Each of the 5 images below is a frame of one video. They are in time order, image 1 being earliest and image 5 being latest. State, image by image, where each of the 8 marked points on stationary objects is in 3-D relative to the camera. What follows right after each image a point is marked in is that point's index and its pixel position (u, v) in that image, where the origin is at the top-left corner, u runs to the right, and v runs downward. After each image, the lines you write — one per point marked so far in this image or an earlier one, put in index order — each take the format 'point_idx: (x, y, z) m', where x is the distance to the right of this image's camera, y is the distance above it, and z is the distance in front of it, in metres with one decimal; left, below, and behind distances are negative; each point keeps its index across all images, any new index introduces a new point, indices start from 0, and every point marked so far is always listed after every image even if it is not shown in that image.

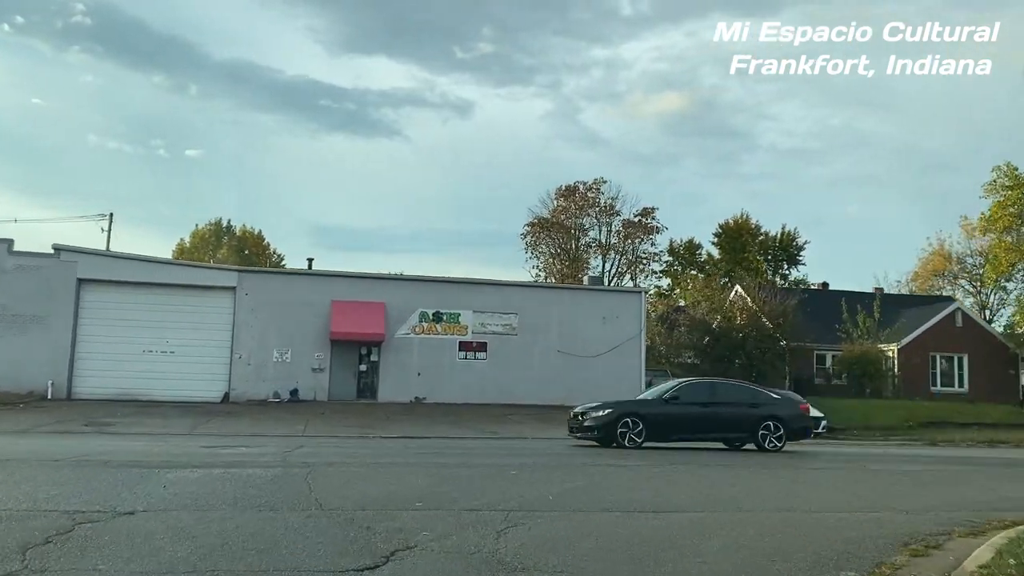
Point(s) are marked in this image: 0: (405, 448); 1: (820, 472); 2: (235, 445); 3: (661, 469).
0: (-2.2, -3.2, +17.3) m
1: (+5.2, -3.1, +14.3) m
2: (-5.3, -3.0, +16.5) m
3: (+2.4, -2.9, +14.0) m
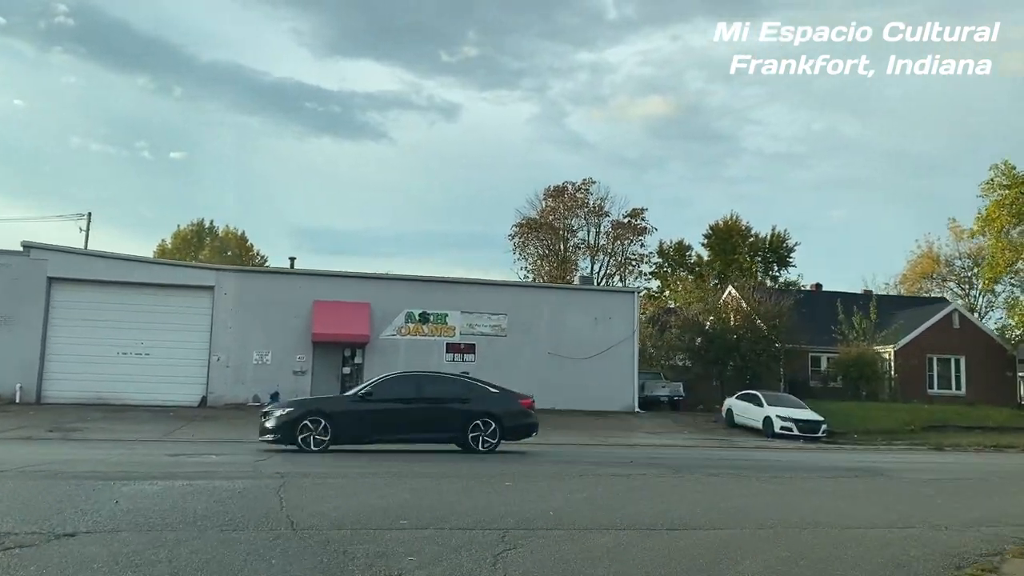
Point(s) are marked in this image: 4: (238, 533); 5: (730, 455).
0: (-2.3, -3.2, +16.2) m
1: (+5.1, -3.0, +13.3) m
2: (-5.5, -3.0, +15.3) m
3: (+2.3, -2.8, +12.9) m
4: (-2.5, -2.3, +7.9) m
5: (+4.8, -3.7, +19.0) m
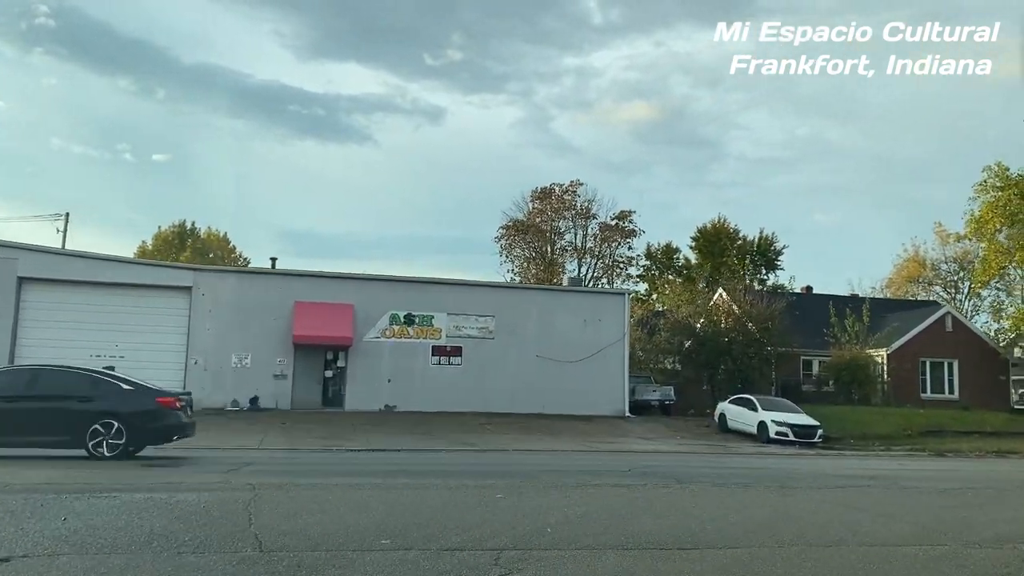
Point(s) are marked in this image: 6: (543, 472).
0: (-2.5, -3.1, +15.2) m
1: (+4.9, -2.9, +12.5) m
2: (-5.6, -2.9, +14.3) m
3: (+2.2, -2.8, +12.0) m
4: (-2.5, -2.2, +7.0) m
5: (+4.6, -3.7, +18.2) m
6: (+0.5, -2.9, +13.5) m
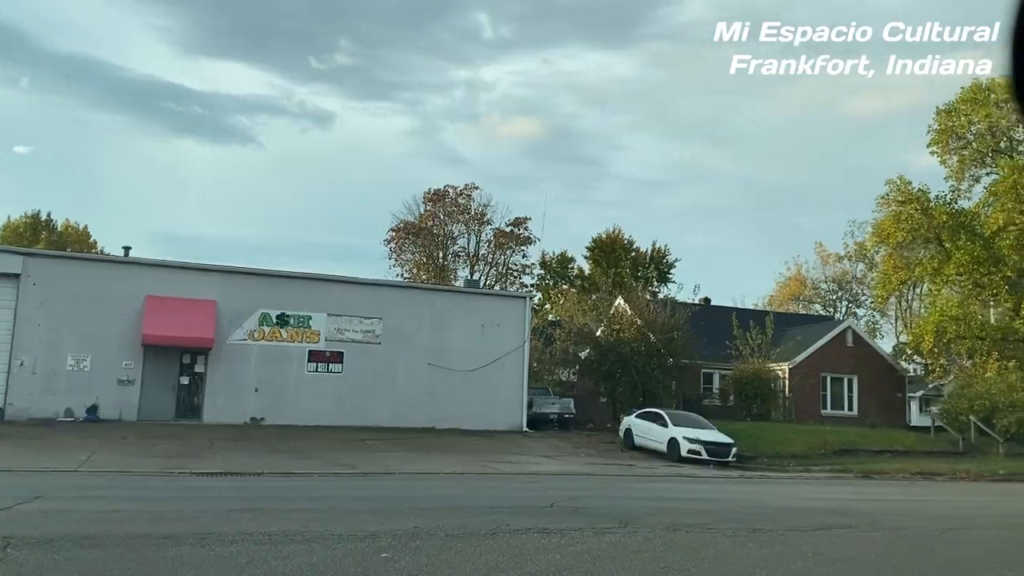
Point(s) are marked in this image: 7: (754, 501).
0: (-4.0, -2.8, +11.6) m
1: (+3.7, -2.8, +9.9) m
2: (-7.0, -2.5, +10.3) m
3: (+1.1, -2.6, +9.1) m
4: (-2.9, -1.8, +3.4) m
5: (+2.6, -3.6, +15.5) m
6: (-0.8, -2.7, +10.3) m
7: (+3.8, -3.4, +13.6) m
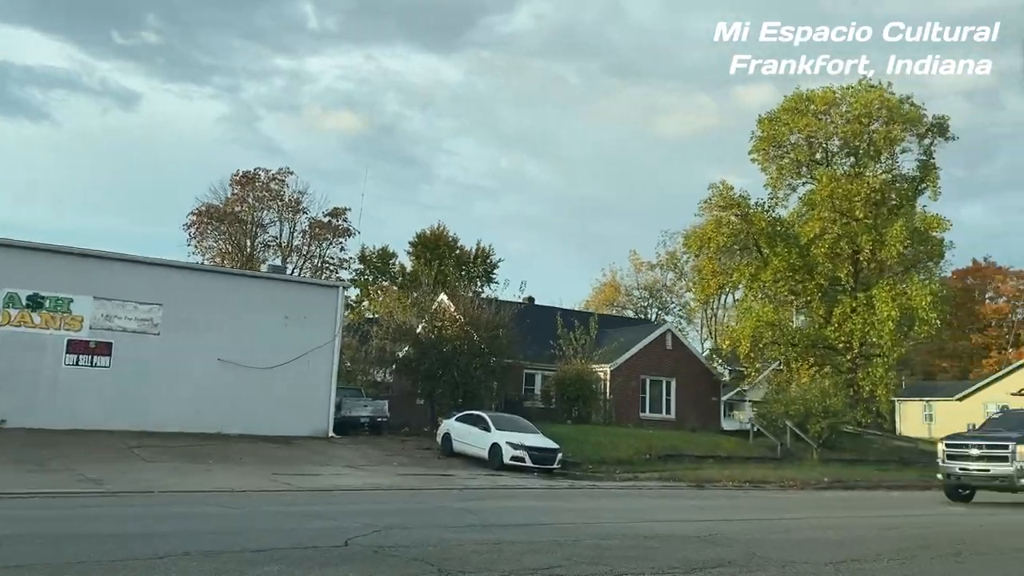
0: (-6.1, -2.3, +7.9) m
1: (+1.8, -2.5, +7.7) m
2: (-8.8, -1.9, +6.0) m
3: (-0.6, -2.2, +6.4) m
4: (-3.3, -1.3, +0.1) m
5: (-0.5, -3.3, +13.0) m
6: (-2.7, -2.2, +7.2) m
7: (+1.1, -3.1, +11.4) m
